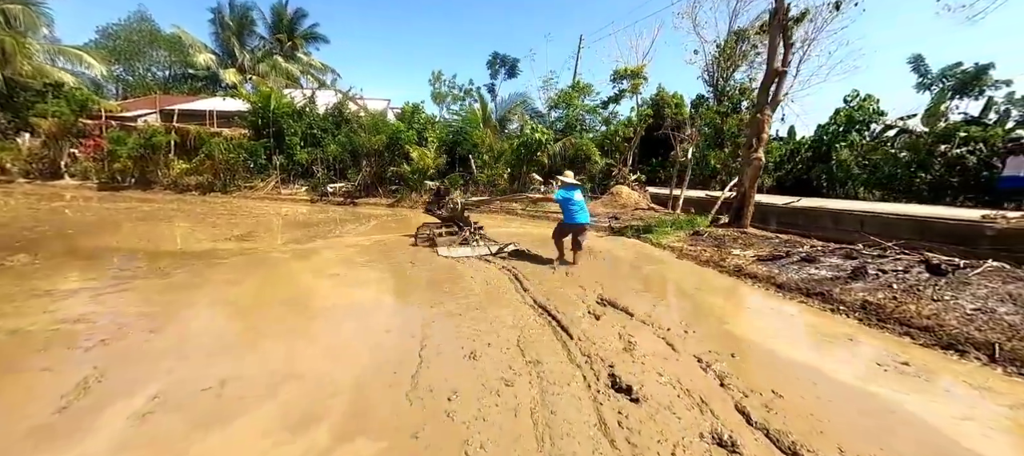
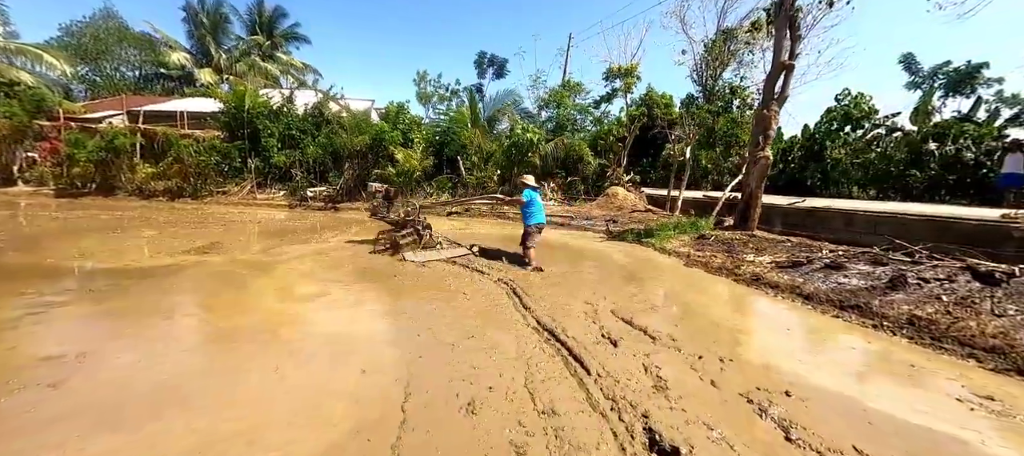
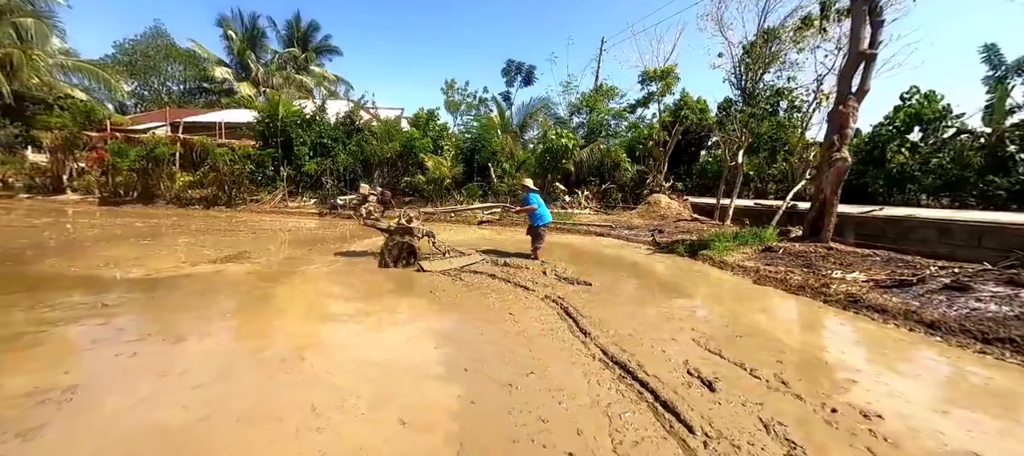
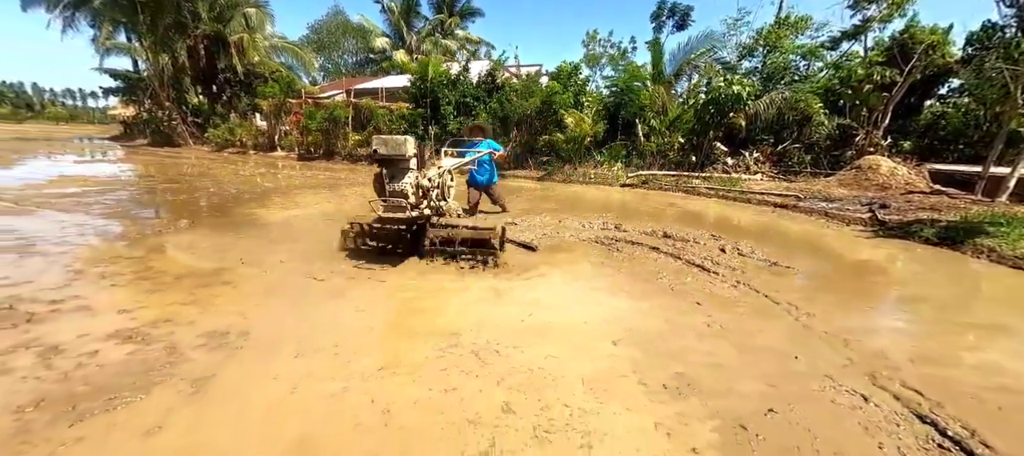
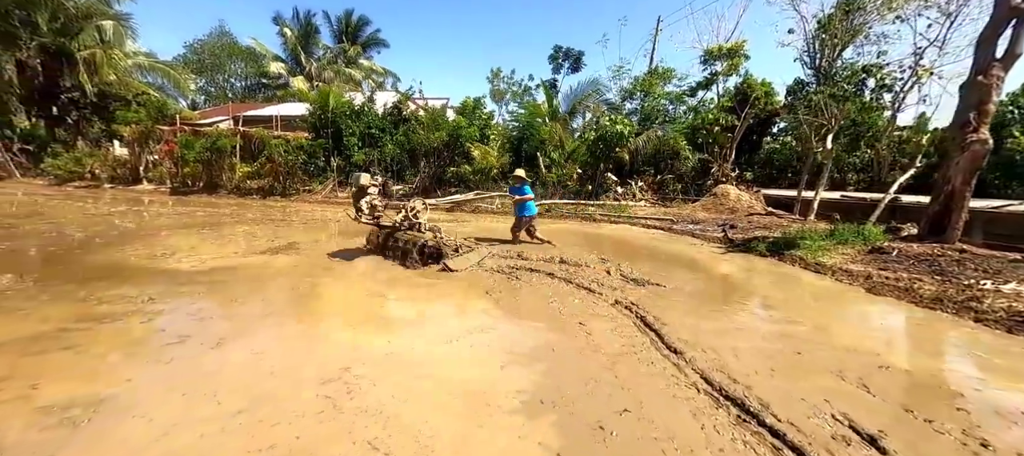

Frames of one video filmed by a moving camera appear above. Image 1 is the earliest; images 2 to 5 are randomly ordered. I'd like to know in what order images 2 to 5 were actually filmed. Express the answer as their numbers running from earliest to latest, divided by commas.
2, 3, 5, 4
